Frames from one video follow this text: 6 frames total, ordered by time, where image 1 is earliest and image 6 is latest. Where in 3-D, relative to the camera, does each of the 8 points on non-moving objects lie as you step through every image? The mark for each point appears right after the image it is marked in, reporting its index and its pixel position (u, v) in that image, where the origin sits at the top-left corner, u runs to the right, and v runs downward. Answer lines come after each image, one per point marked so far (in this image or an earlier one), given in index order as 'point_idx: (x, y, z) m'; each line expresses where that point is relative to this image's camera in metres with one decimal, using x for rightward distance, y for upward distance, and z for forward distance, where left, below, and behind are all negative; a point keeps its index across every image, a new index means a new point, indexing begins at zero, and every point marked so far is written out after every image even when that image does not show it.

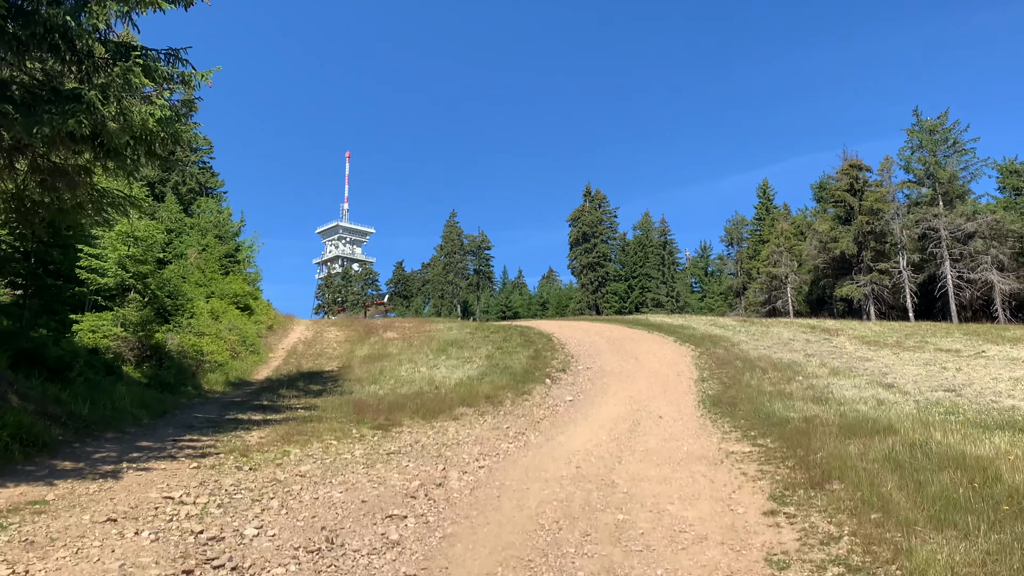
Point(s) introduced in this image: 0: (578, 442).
0: (+0.7, -1.6, +9.5) m
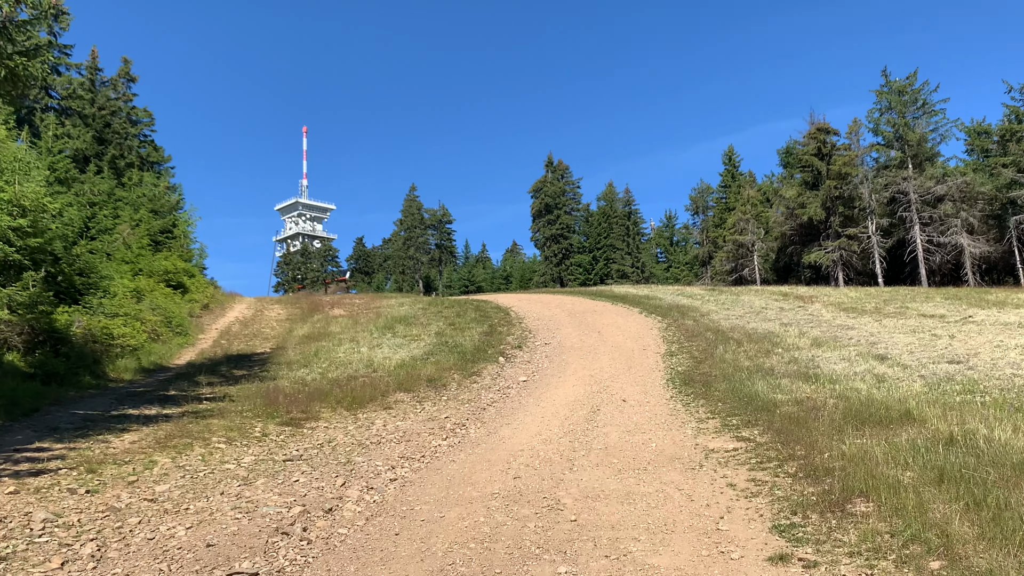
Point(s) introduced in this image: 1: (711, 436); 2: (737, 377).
0: (+0.1, -1.3, +7.8) m
1: (+1.5, -1.2, +7.0) m
2: (+2.7, -1.1, +10.7) m
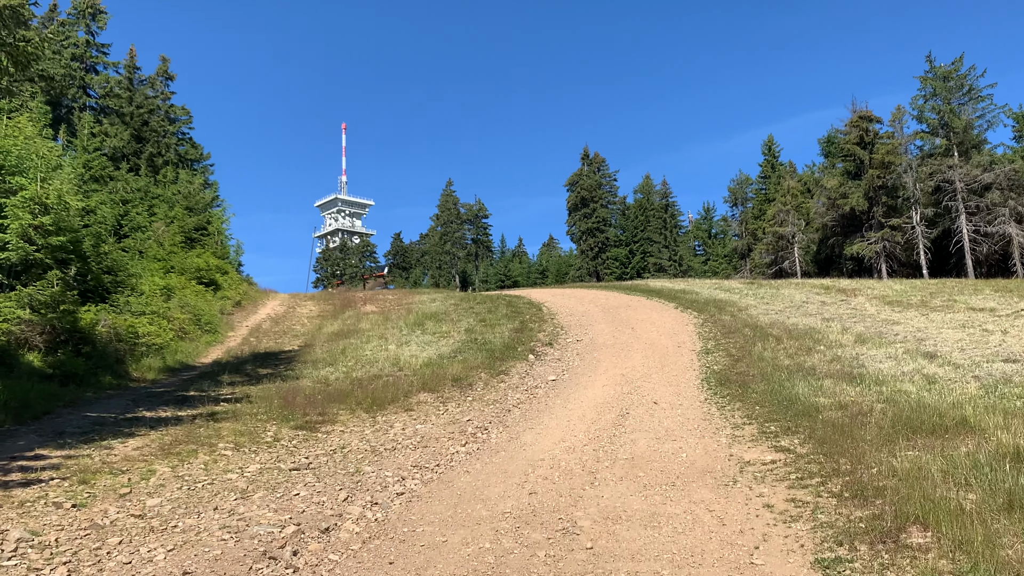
0: (+0.3, -1.3, +7.3) m
1: (+1.7, -1.1, +6.5) m
2: (+3.0, -1.0, +10.1) m
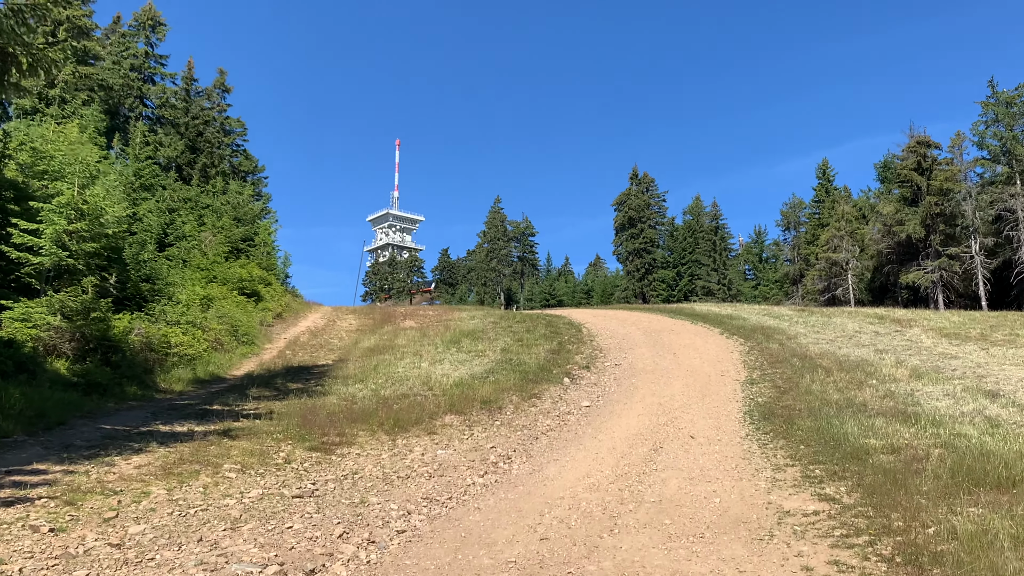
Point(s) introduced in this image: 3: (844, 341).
0: (+0.4, -1.4, +6.8) m
1: (+1.8, -1.3, +5.9) m
2: (+3.3, -1.3, +9.5) m
3: (+6.8, -1.1, +18.6) m
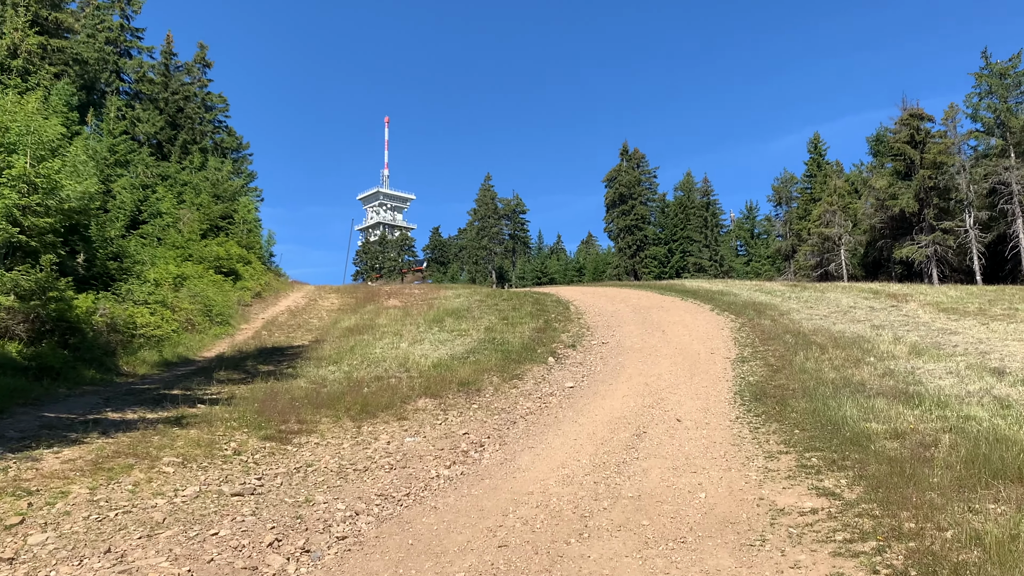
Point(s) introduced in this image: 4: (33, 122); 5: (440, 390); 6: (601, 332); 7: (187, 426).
0: (+0.2, -1.3, +6.2) m
1: (+1.6, -1.1, +5.3) m
2: (+3.0, -1.0, +8.9) m
3: (+6.5, -0.6, +18.0) m
4: (-7.5, +2.6, +14.3) m
5: (-0.9, -1.2, +11.1) m
6: (+1.7, -0.8, +17.0) m
7: (-2.9, -1.2, +8.1) m
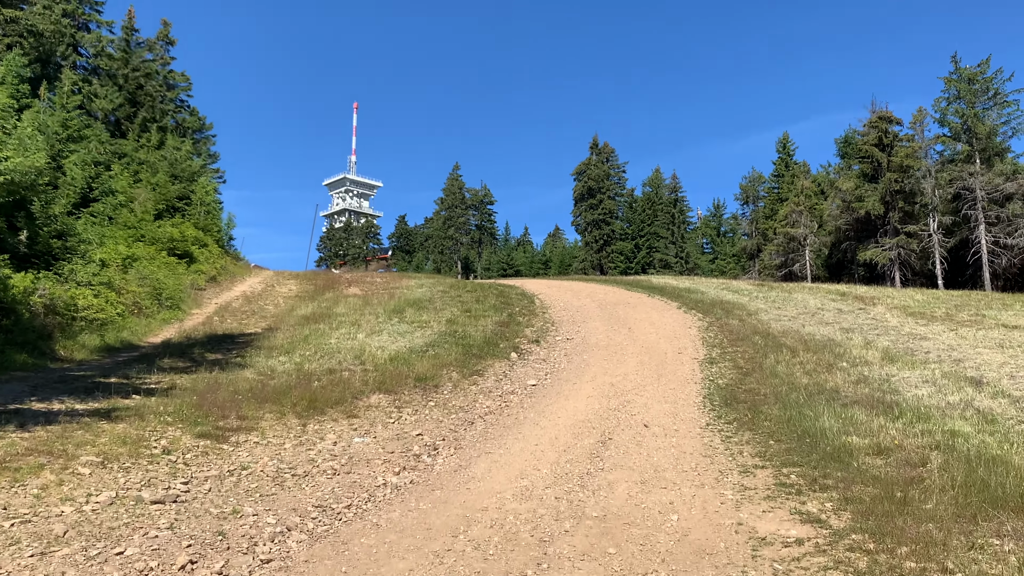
0: (-0.1, -1.2, +5.6) m
1: (+1.3, -1.2, +4.8) m
2: (+2.6, -1.0, +8.4) m
3: (+5.8, -0.6, +17.7) m
4: (-8.0, +2.9, +13.4) m
5: (-1.3, -1.1, +10.5) m
6: (+1.0, -0.7, +16.5) m
7: (-3.2, -1.1, +7.4) m
